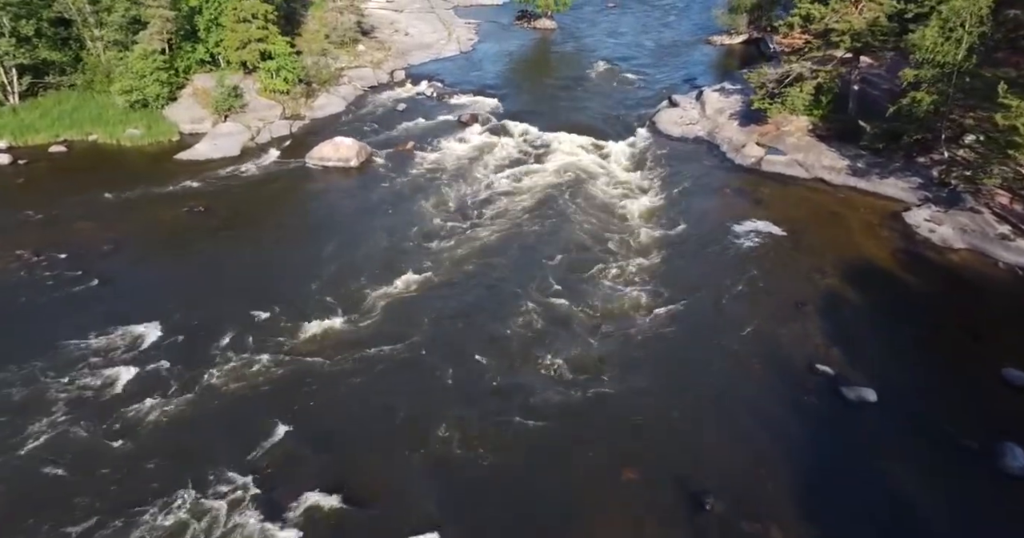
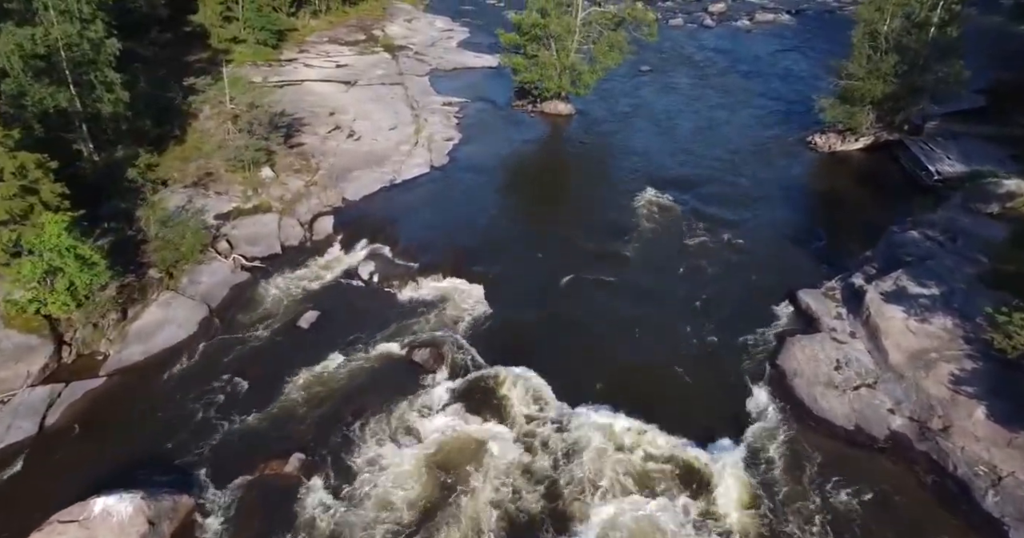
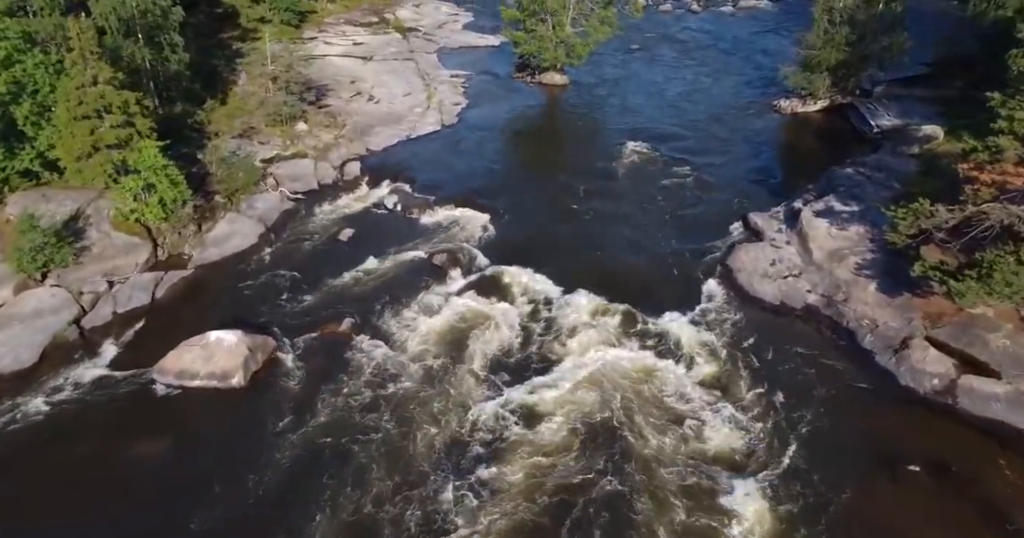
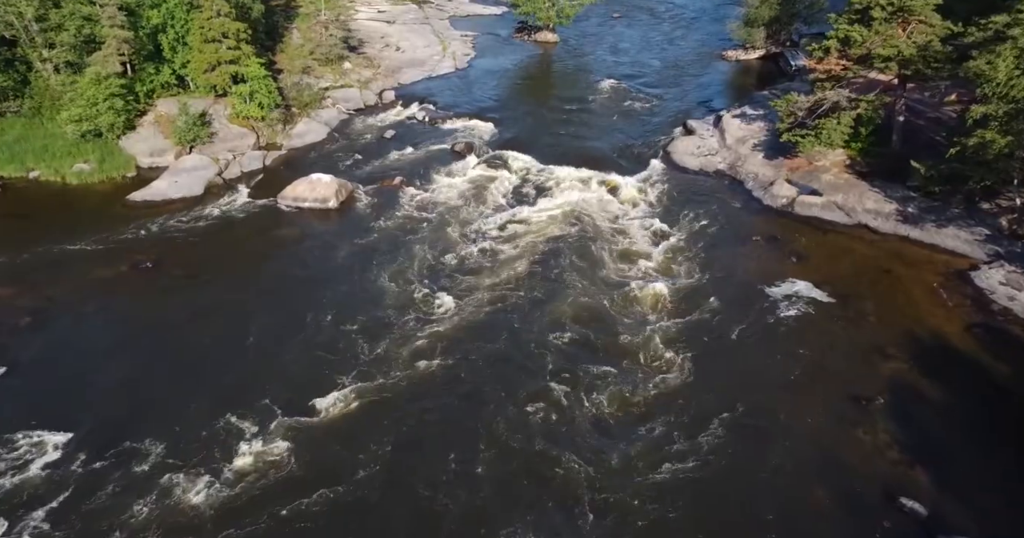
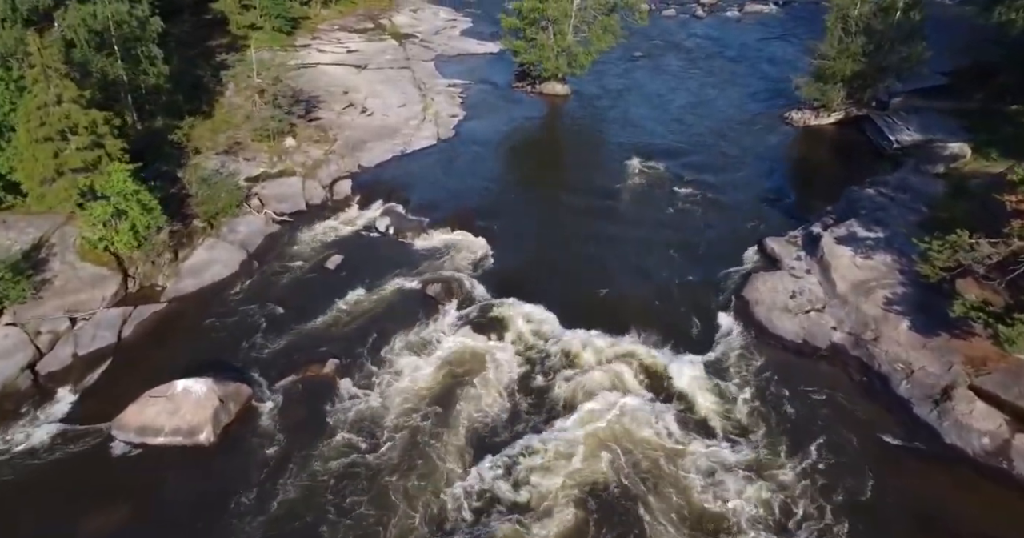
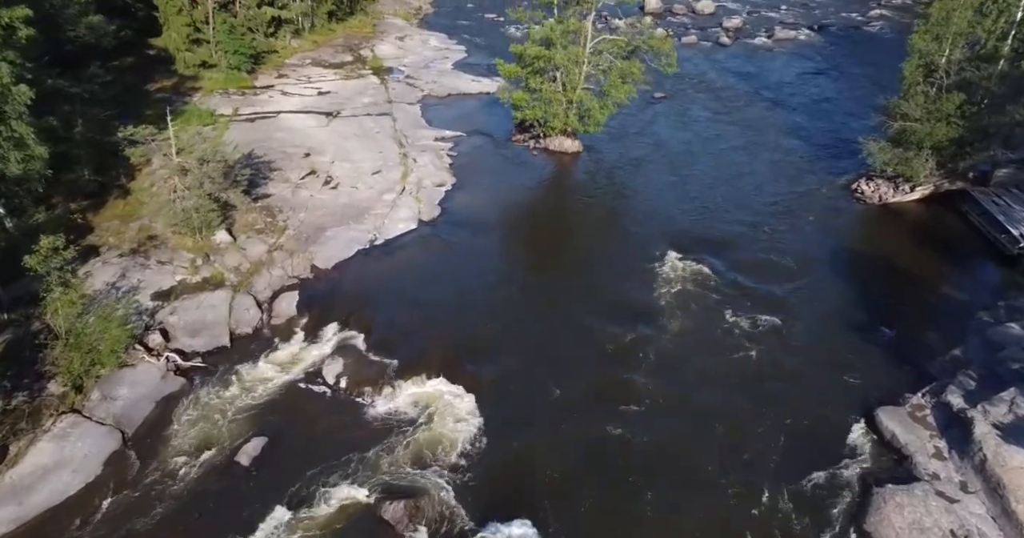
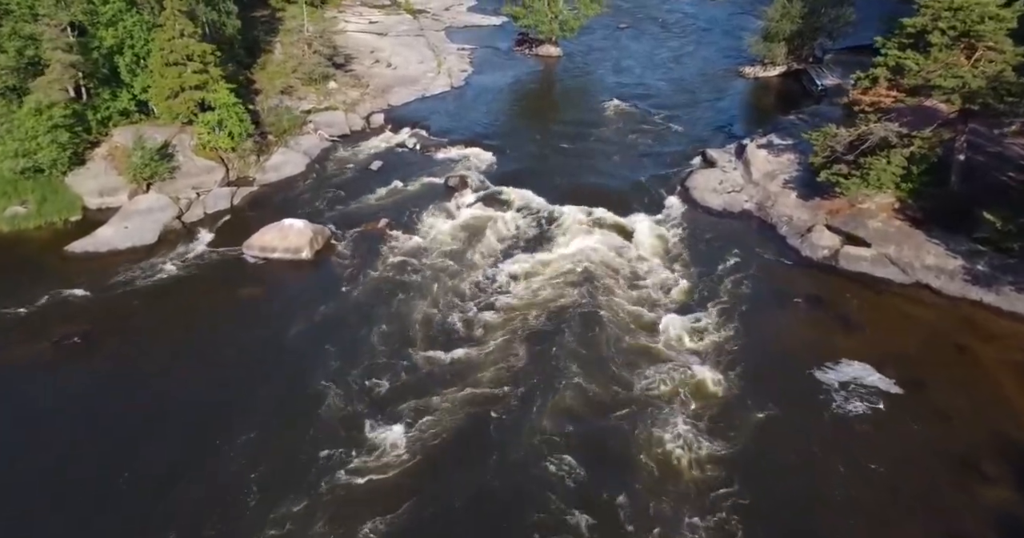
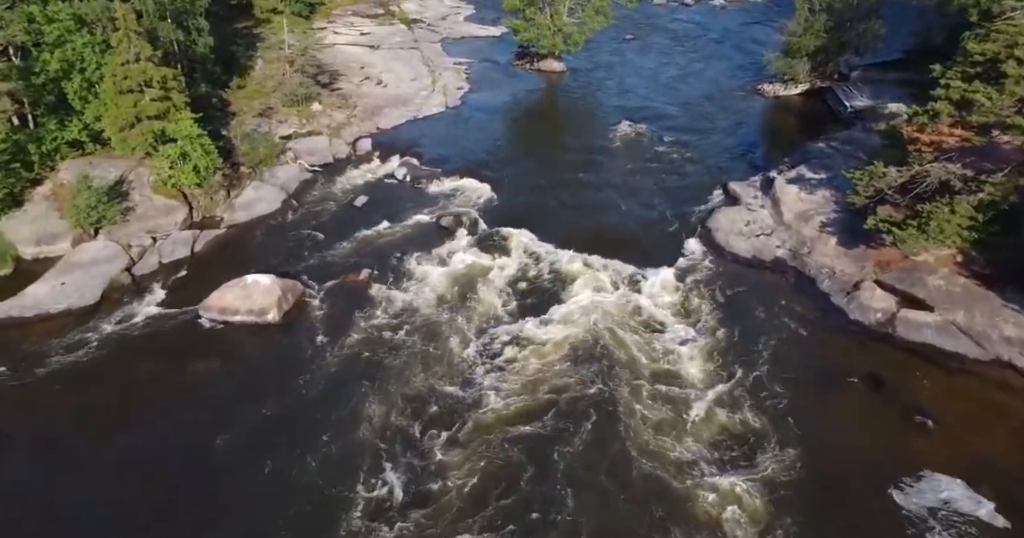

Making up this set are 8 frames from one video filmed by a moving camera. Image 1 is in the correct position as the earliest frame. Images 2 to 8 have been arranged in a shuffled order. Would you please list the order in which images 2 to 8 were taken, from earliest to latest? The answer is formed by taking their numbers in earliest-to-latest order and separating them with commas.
4, 7, 8, 3, 5, 2, 6
